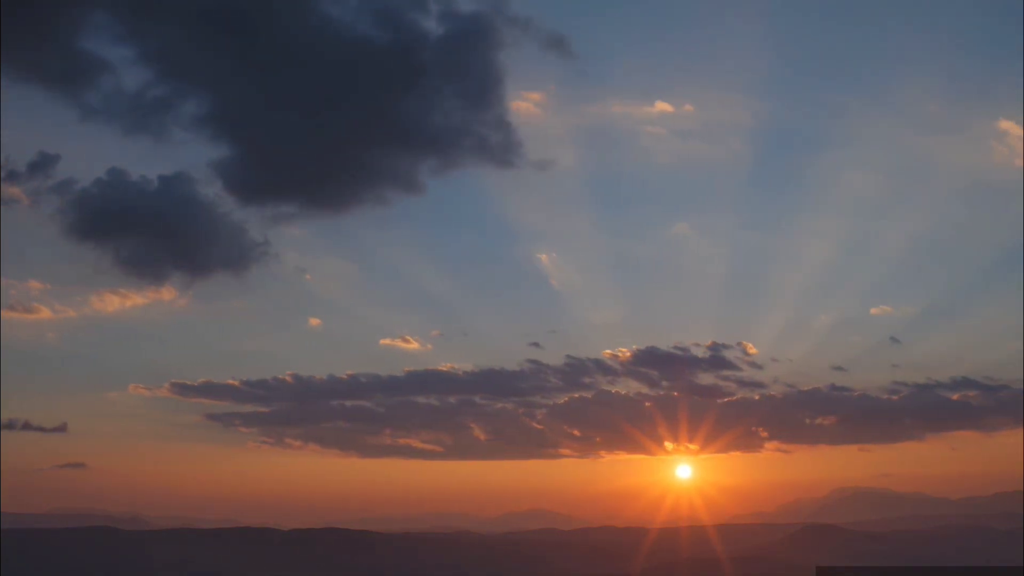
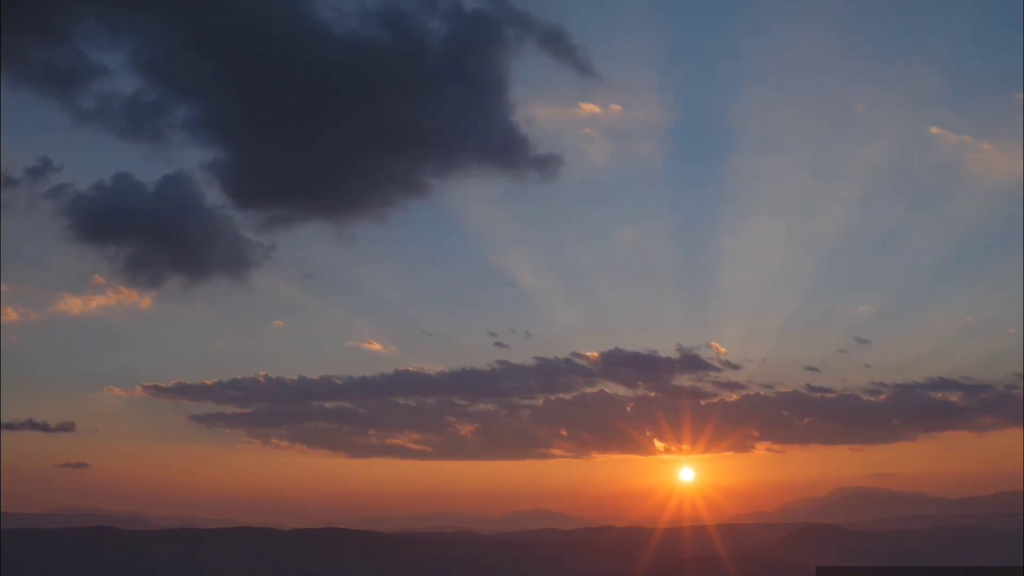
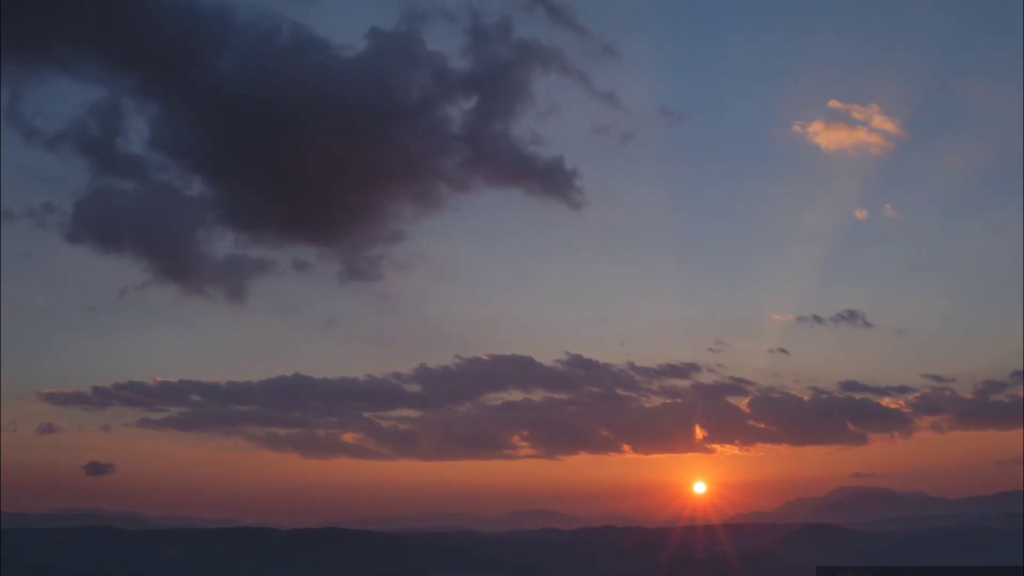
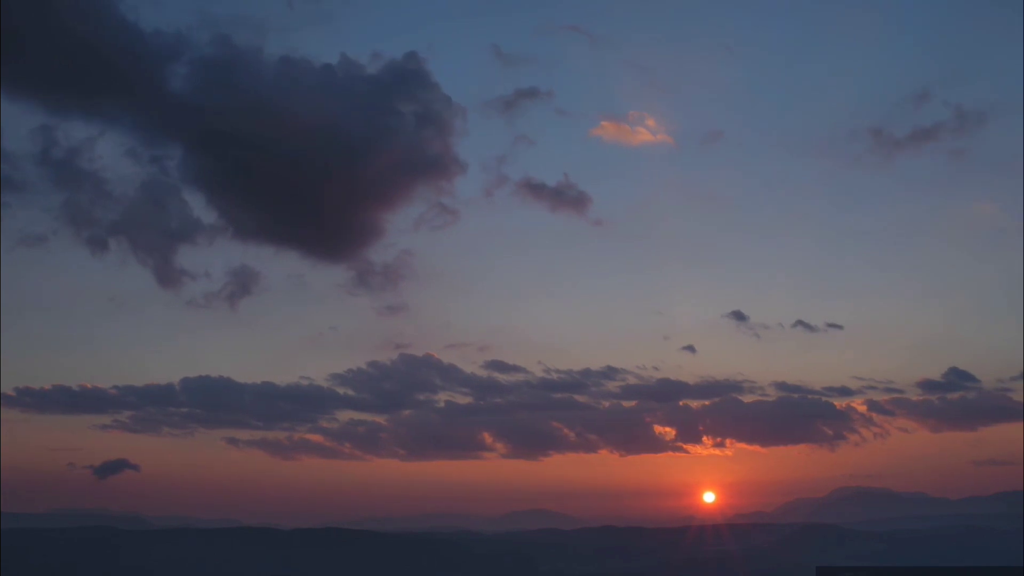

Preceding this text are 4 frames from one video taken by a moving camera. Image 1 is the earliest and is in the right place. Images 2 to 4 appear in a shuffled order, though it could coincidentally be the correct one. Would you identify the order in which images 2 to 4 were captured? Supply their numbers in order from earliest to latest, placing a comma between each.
2, 3, 4
